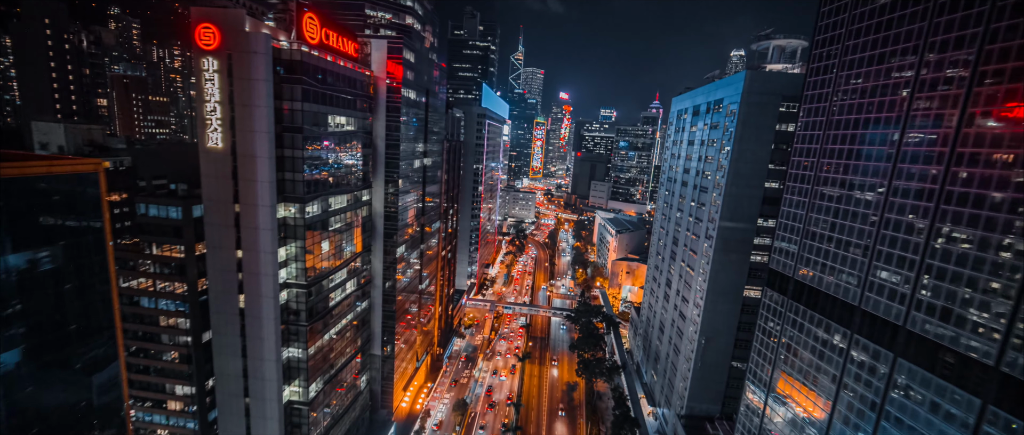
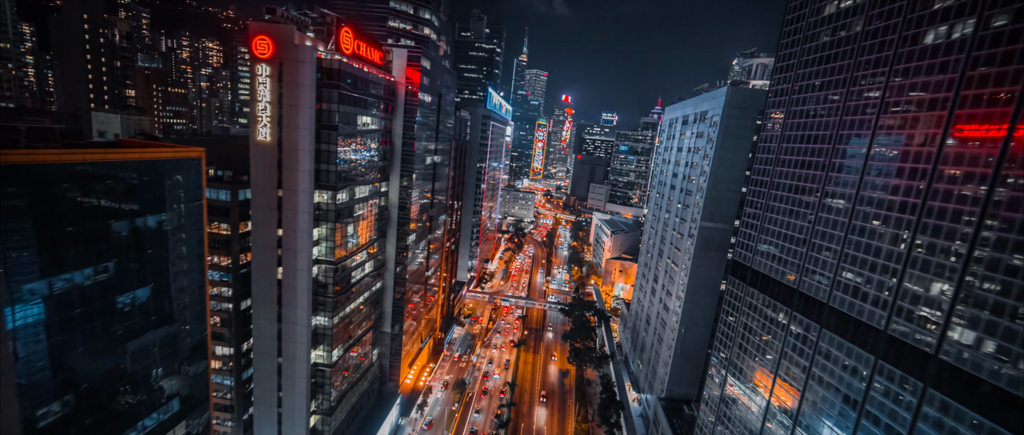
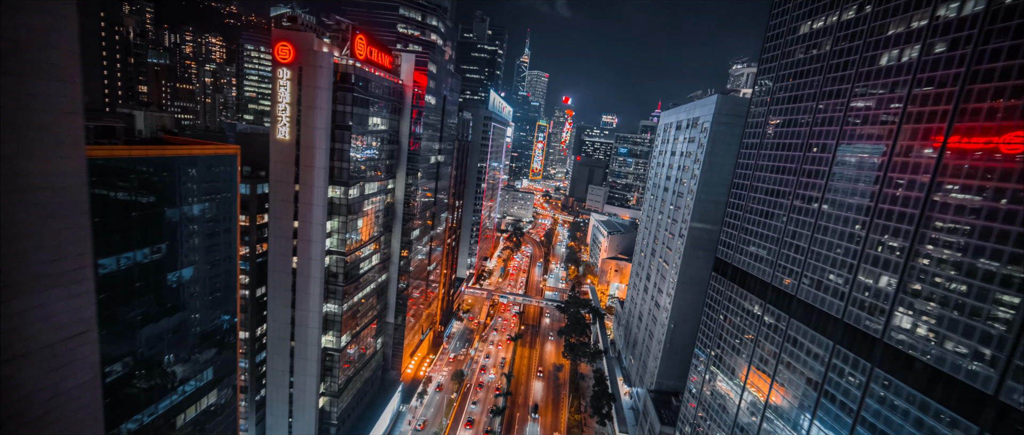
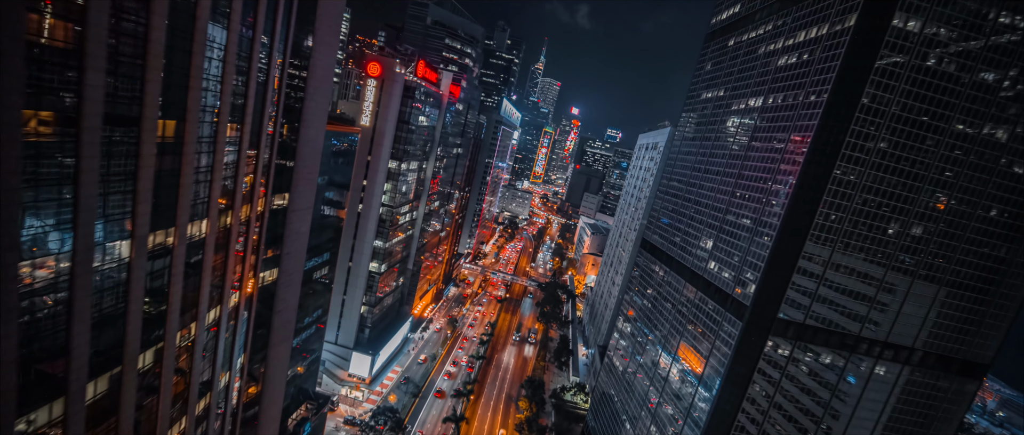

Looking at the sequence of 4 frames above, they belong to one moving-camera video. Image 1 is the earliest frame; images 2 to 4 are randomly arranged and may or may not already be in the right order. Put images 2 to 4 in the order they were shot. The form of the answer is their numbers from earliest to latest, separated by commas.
2, 3, 4
